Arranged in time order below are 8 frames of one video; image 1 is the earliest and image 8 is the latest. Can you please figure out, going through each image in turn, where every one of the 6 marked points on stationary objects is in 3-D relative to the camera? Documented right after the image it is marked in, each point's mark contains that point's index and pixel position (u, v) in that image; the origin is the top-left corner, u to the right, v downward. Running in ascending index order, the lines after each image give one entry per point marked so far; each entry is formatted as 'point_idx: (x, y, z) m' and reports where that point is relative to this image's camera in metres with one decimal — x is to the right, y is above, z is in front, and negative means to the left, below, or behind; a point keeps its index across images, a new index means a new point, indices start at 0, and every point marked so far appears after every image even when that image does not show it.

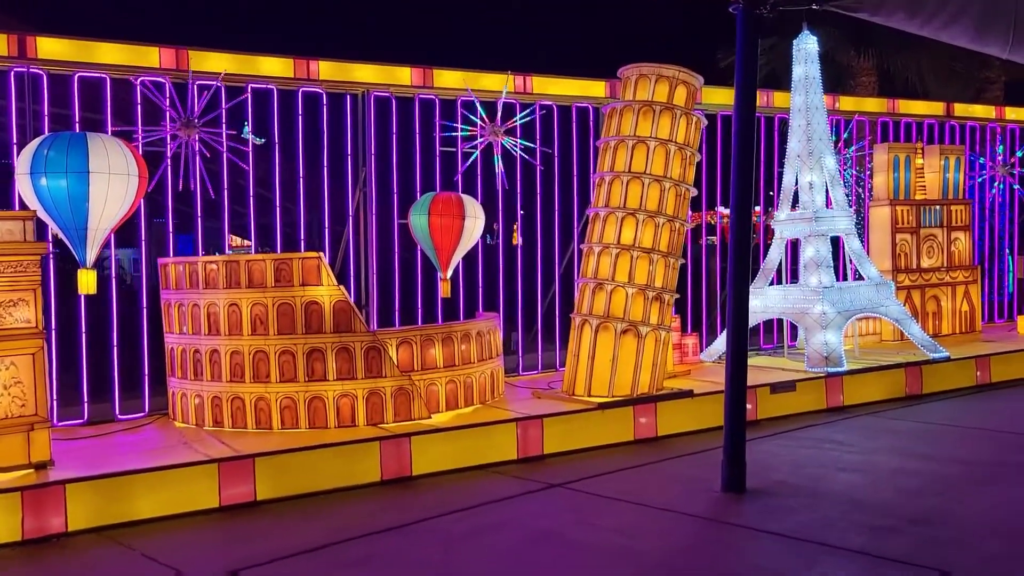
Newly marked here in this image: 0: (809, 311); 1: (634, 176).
0: (+2.7, -0.2, +7.8) m
1: (+0.9, +0.8, +6.4) m
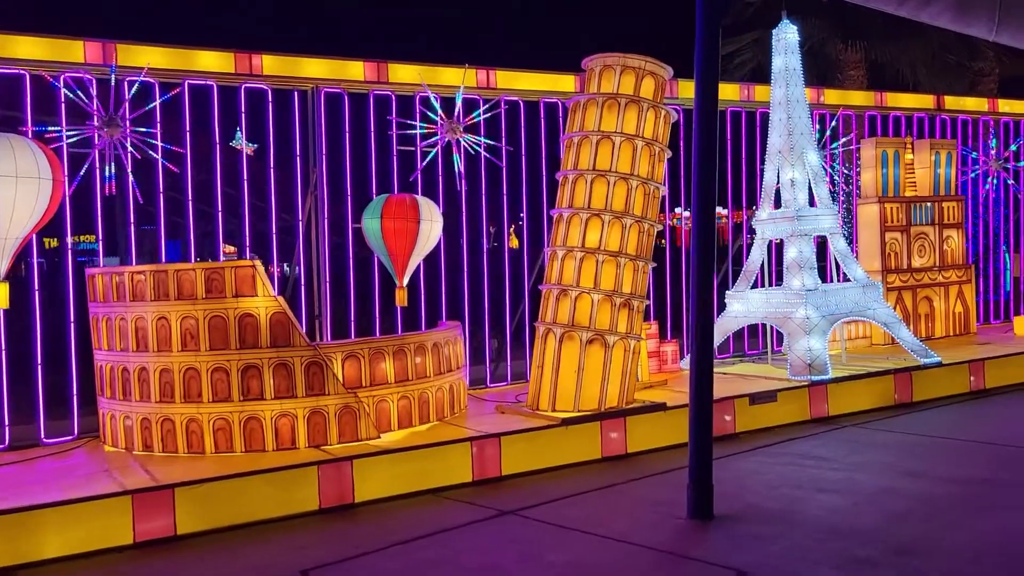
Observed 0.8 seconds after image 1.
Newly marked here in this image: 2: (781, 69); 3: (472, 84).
0: (+2.4, -0.2, +7.3) m
1: (+0.6, +0.8, +6.0) m
2: (+2.4, +2.0, +7.8) m
3: (-0.3, +1.7, +7.1) m
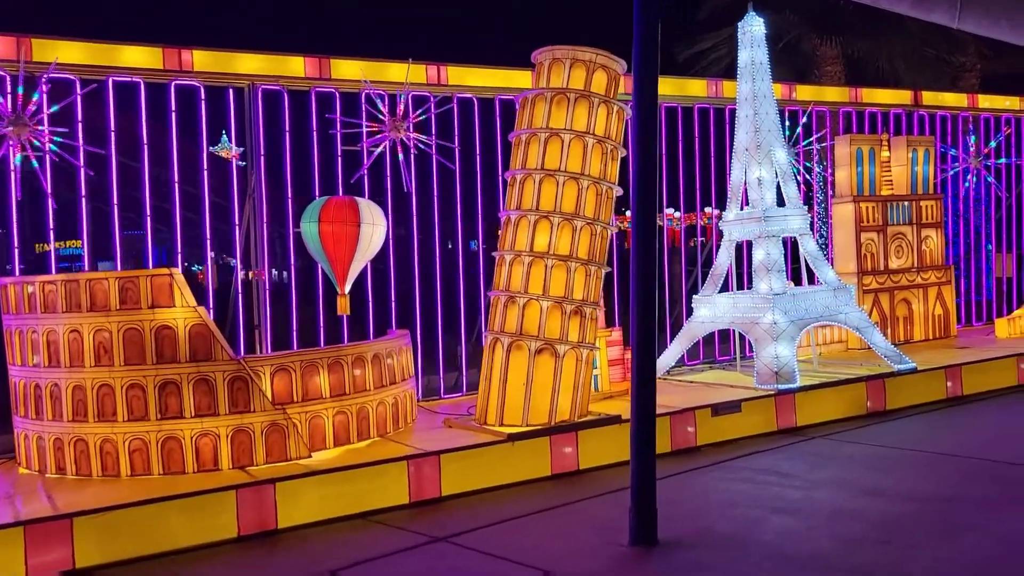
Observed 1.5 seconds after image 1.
0: (+2.0, -0.3, +7.0) m
1: (+0.2, +0.8, +5.7) m
2: (+2.0, +2.0, +7.5) m
3: (-0.7, +1.7, +6.8) m
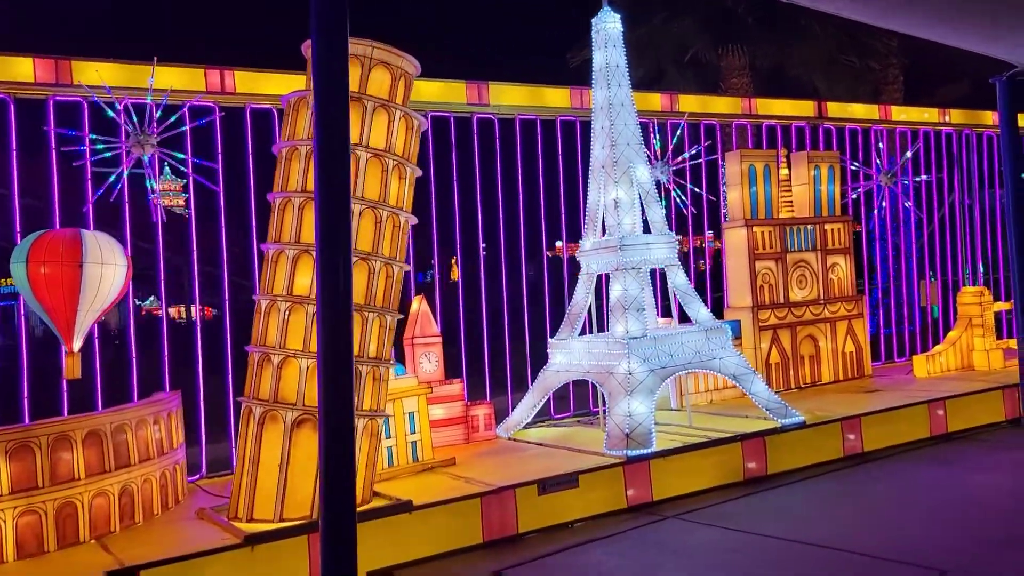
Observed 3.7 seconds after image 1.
0: (+0.7, -0.6, +5.9) m
1: (-1.1, +0.5, +4.5) m
2: (+0.7, +1.7, +6.4) m
3: (-2.1, +1.3, +5.6) m
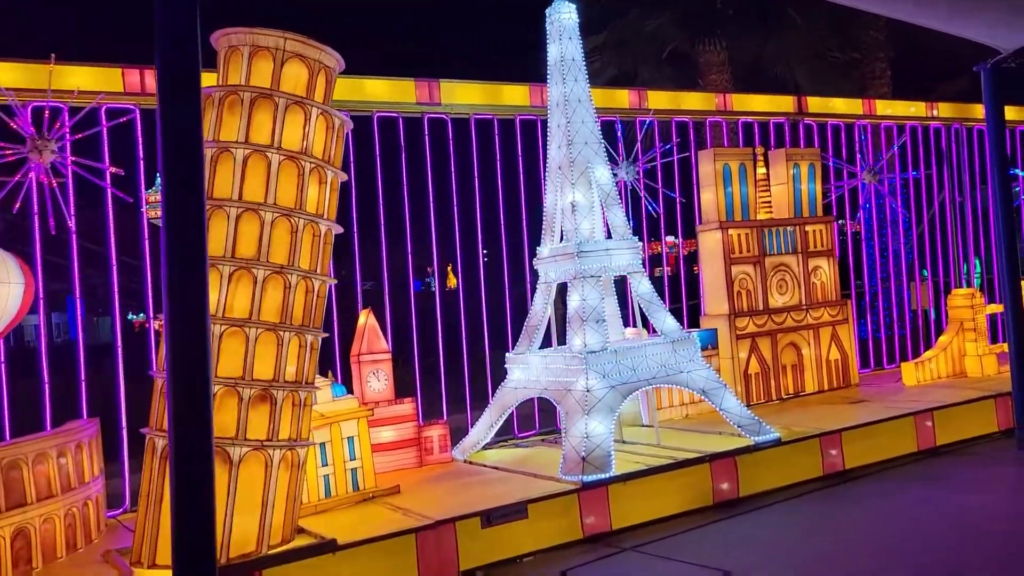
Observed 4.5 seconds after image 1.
0: (+0.4, -0.6, +5.4) m
1: (-1.4, +0.4, +4.0) m
2: (+0.3, +1.6, +5.9) m
3: (-2.4, +1.2, +5.2) m
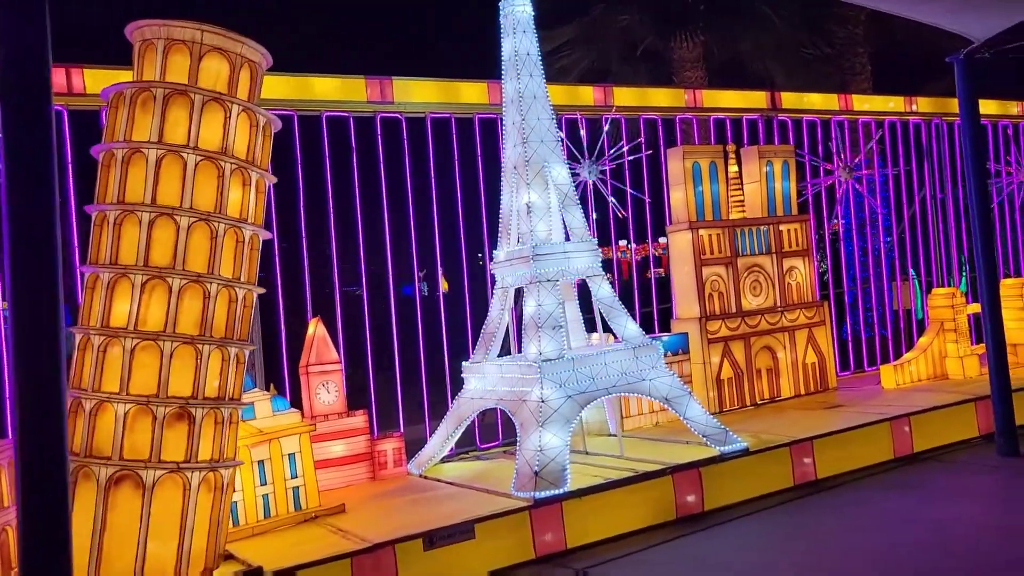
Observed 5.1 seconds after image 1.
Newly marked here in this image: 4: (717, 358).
0: (+0.1, -0.7, +5.1) m
1: (-1.7, +0.3, +3.8) m
2: (0.0, +1.6, +5.7) m
3: (-2.7, +1.1, +4.9) m
4: (+1.7, -0.6, +7.1) m
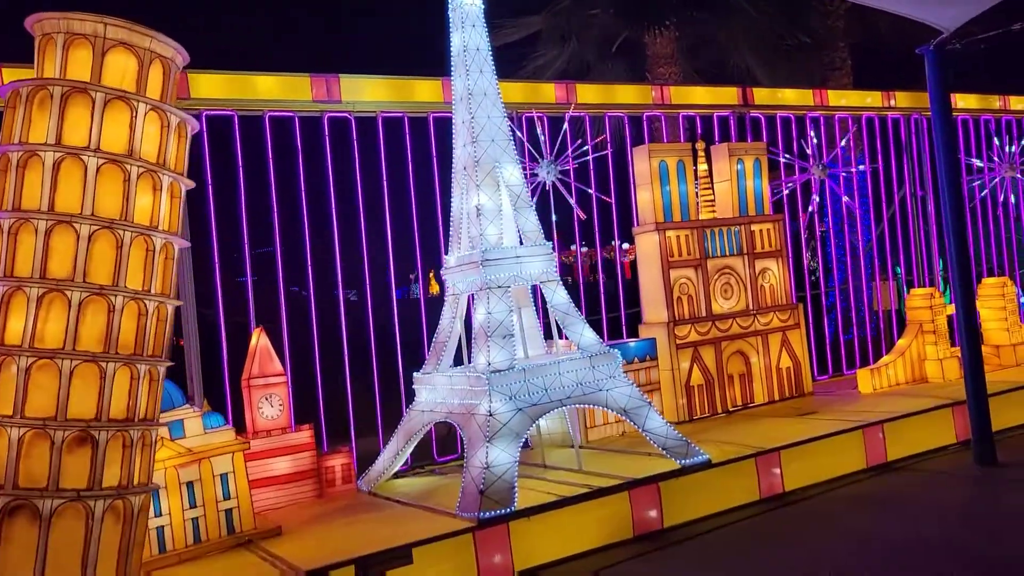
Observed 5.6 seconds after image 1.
0: (-0.2, -0.7, +4.9) m
1: (-2.0, +0.3, +3.5) m
2: (-0.3, +1.5, +5.4) m
3: (-3.0, +1.1, +4.6) m
4: (+1.4, -0.6, +6.9) m
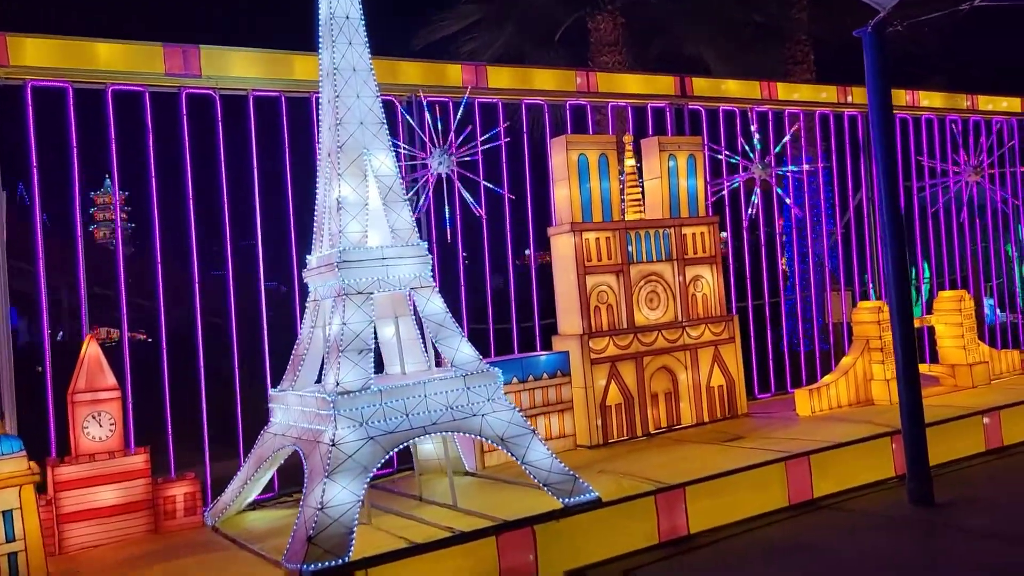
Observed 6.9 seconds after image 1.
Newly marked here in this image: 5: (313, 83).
0: (-0.9, -0.7, +4.1) m
1: (-2.7, +0.3, +2.7) m
2: (-1.0, +1.5, +4.7) m
3: (-3.7, +1.1, +3.8) m
4: (+0.6, -0.7, +6.2) m
5: (-1.3, +1.3, +5.5) m
